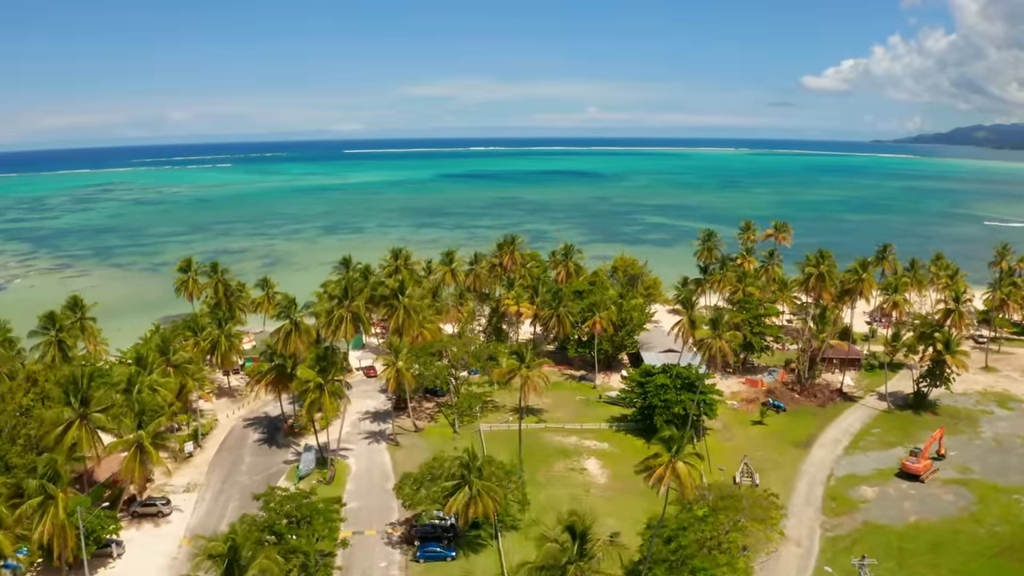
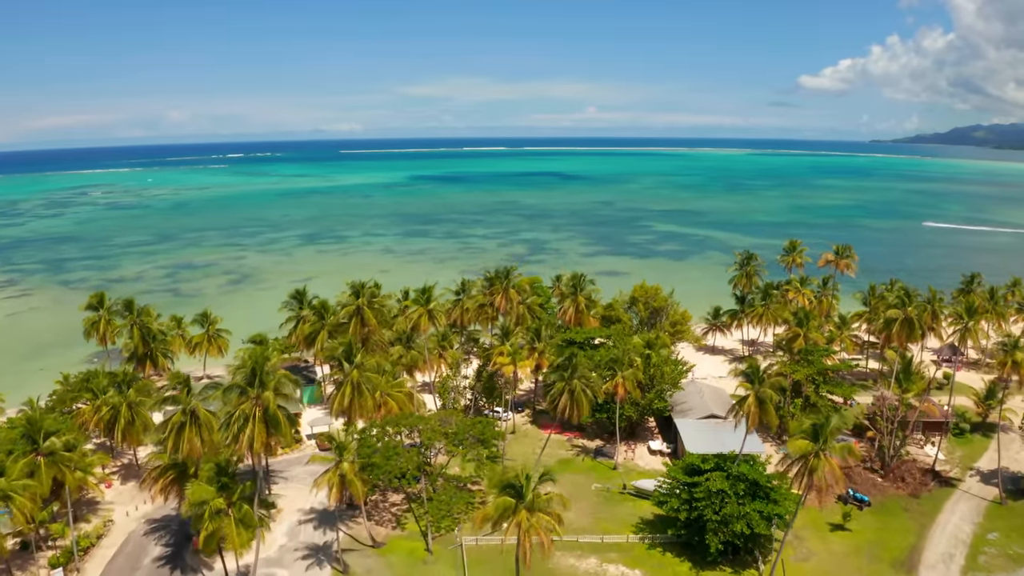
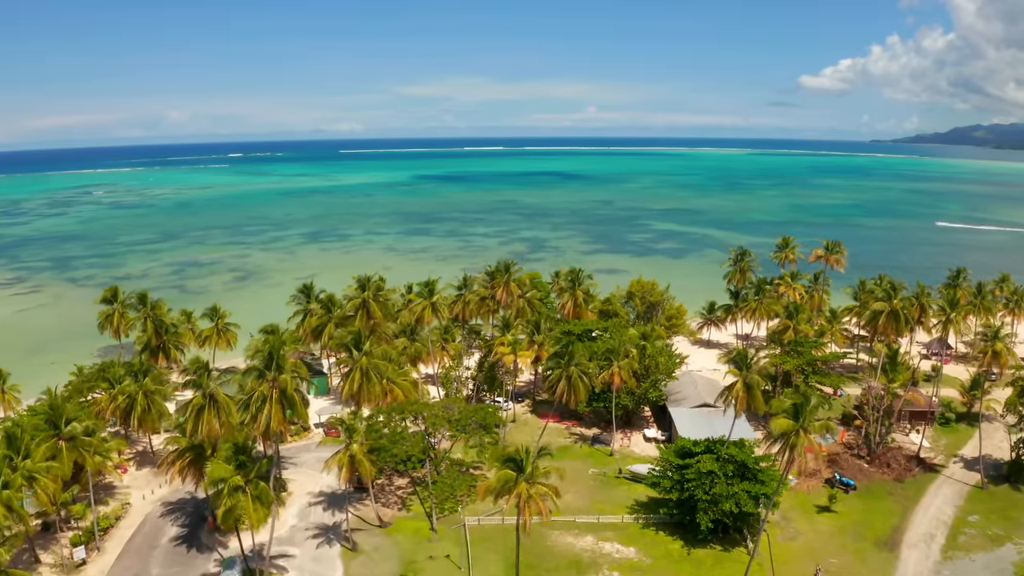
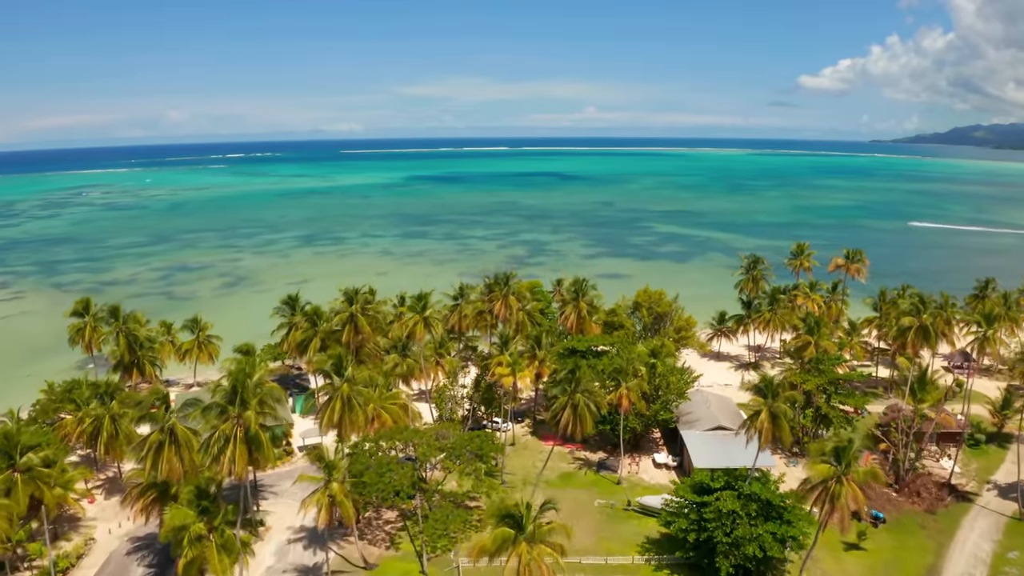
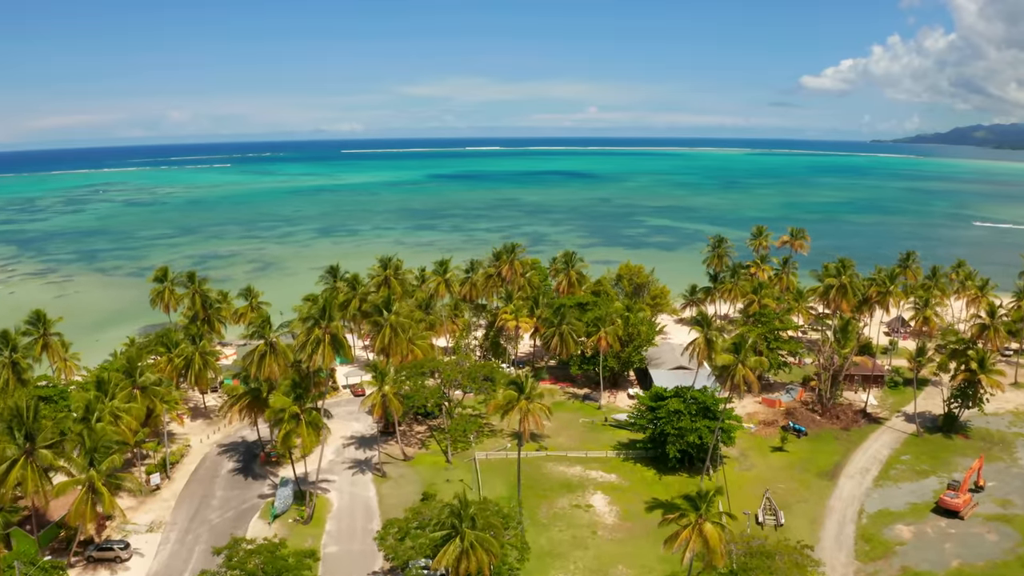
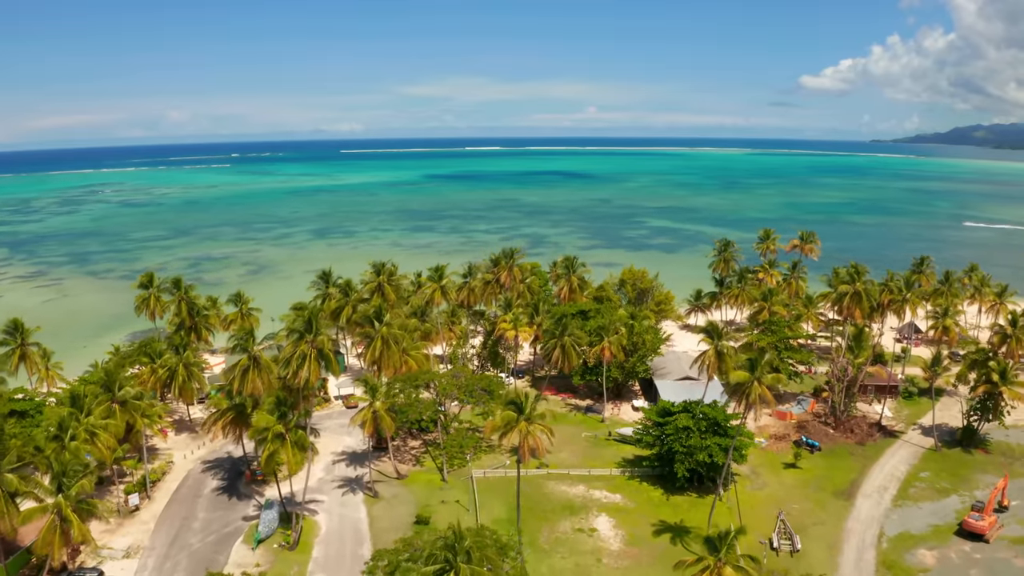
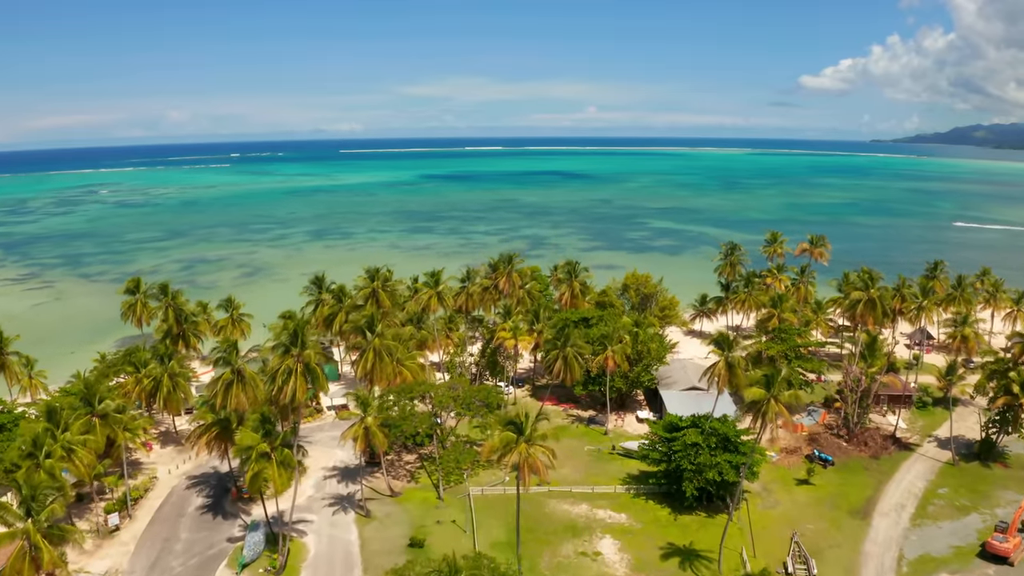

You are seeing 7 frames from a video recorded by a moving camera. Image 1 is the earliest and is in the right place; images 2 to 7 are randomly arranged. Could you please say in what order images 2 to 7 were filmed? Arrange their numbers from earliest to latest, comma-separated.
5, 6, 7, 3, 2, 4
